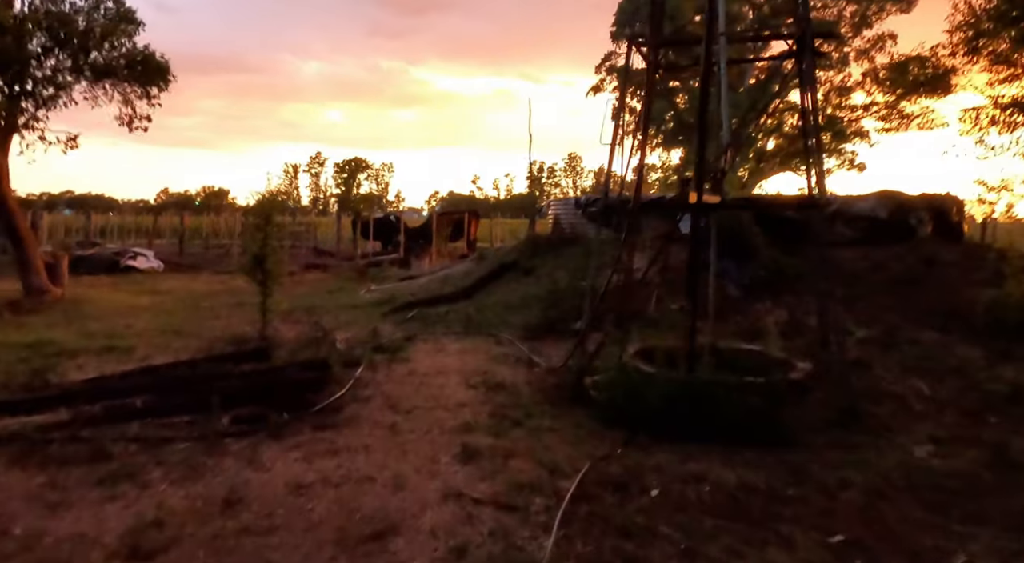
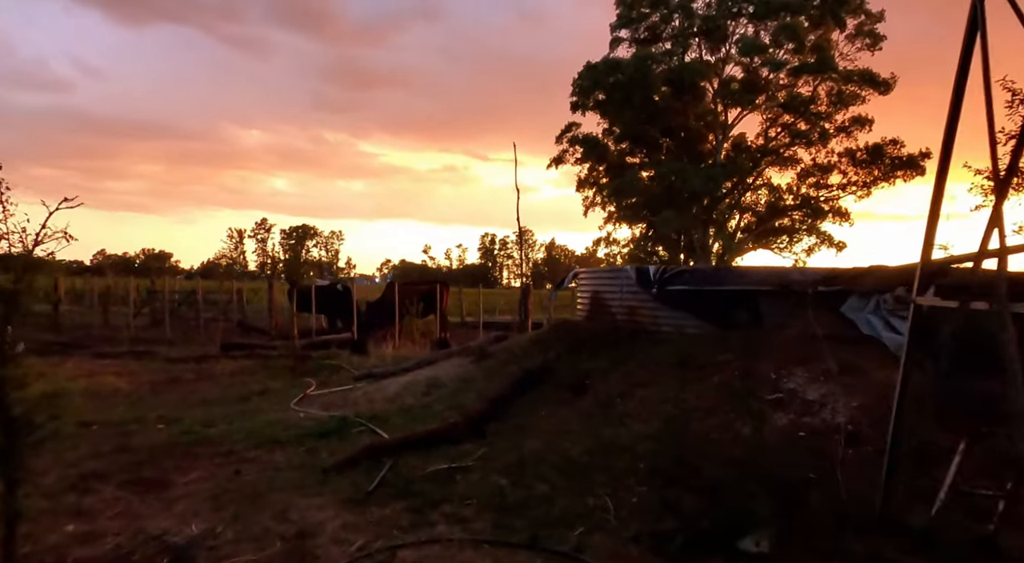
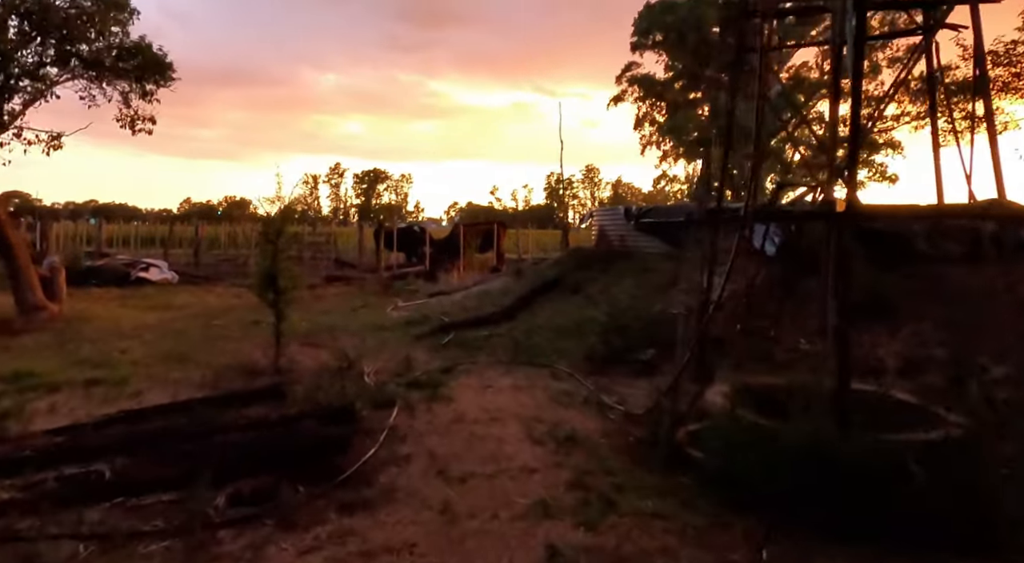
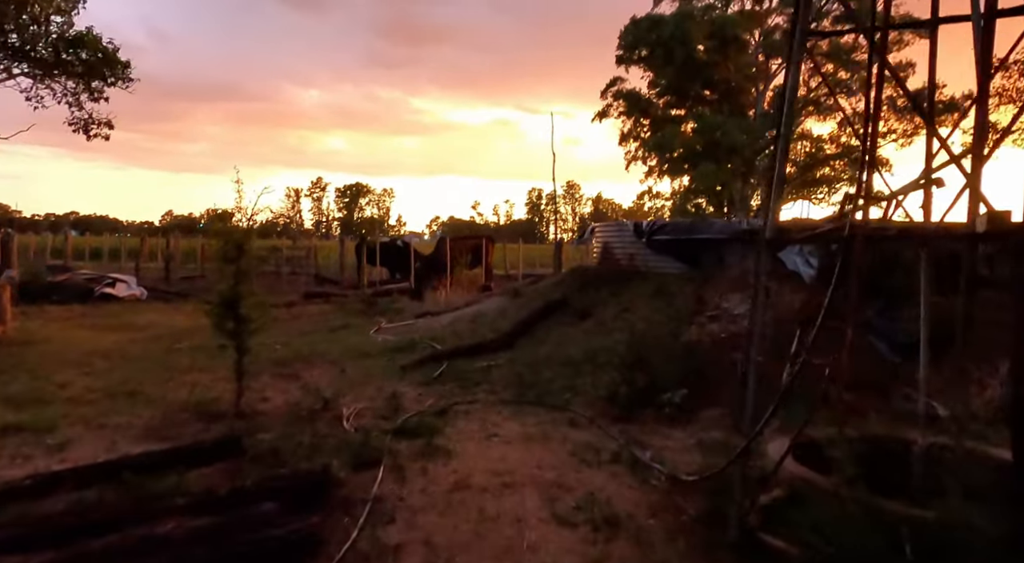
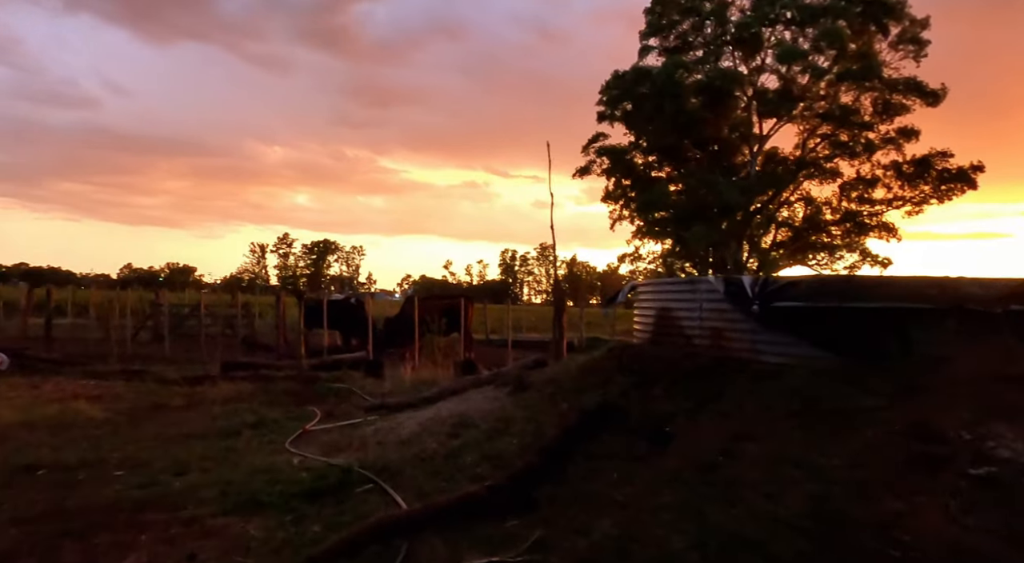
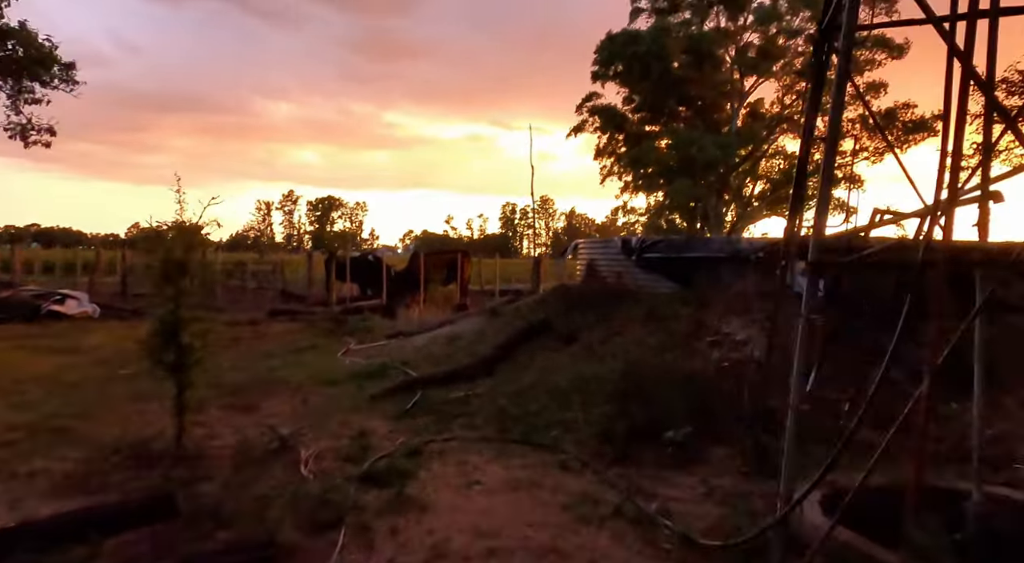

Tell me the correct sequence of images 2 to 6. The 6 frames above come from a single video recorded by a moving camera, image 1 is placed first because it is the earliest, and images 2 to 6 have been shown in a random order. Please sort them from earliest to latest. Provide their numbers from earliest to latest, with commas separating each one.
3, 4, 6, 2, 5
